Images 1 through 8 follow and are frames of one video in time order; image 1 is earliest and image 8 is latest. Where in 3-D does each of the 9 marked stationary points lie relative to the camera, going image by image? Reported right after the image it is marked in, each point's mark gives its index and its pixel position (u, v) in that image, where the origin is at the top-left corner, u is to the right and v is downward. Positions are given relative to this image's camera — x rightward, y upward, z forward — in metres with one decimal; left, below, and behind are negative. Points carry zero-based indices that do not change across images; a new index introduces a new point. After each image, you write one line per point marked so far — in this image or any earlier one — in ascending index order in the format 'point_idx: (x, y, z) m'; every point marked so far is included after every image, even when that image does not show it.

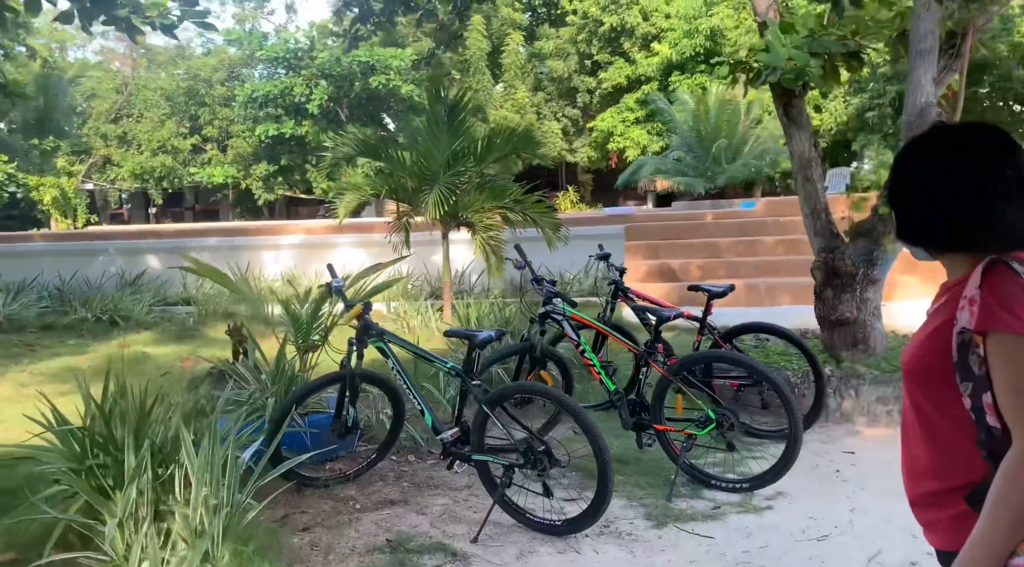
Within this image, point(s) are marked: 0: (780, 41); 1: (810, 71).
0: (+1.6, +1.4, +5.2) m
1: (+1.7, +1.3, +5.1) m
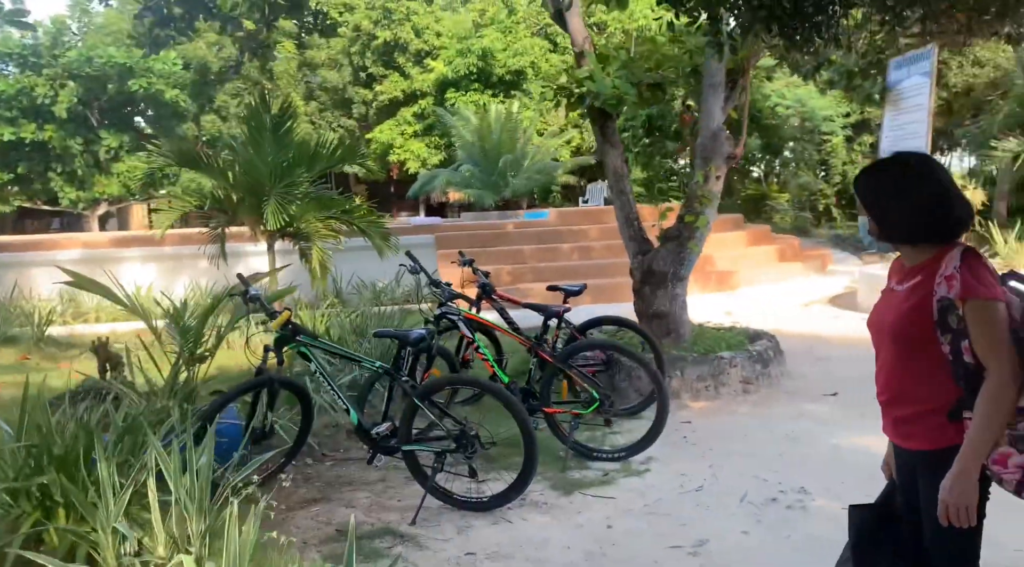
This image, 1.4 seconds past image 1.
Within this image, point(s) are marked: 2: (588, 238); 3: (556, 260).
0: (+0.6, +1.4, +6.0) m
1: (+0.8, +1.3, +6.0) m
2: (+0.9, +0.5, +10.5) m
3: (+0.5, +0.3, +9.8) m
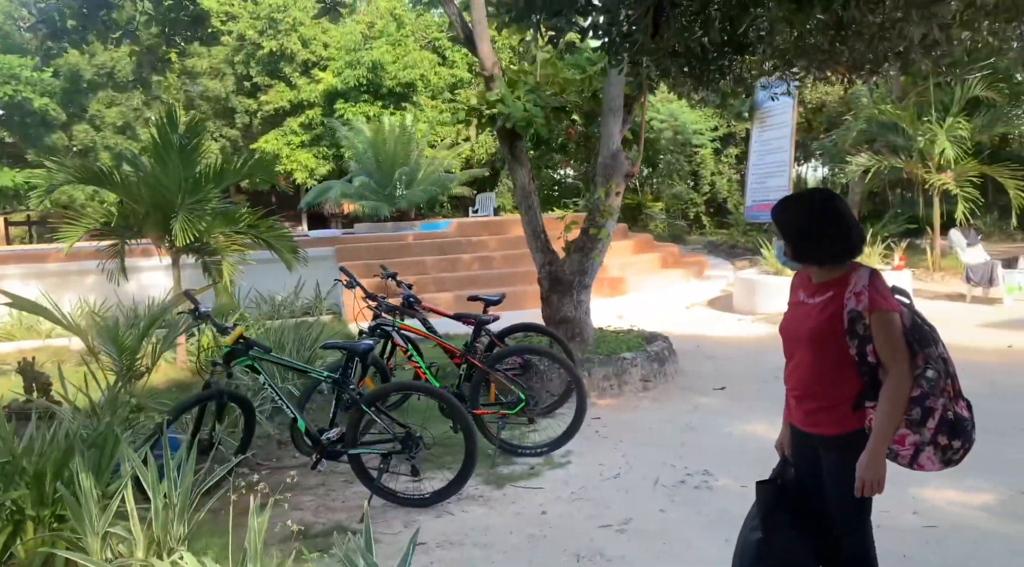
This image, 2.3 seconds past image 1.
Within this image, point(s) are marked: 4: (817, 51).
0: (0.0, +1.4, +6.4) m
1: (+0.2, +1.2, +6.4) m
2: (-0.3, +0.4, +10.9) m
3: (-0.6, +0.1, +10.1) m
4: (+1.0, +0.8, +2.8) m
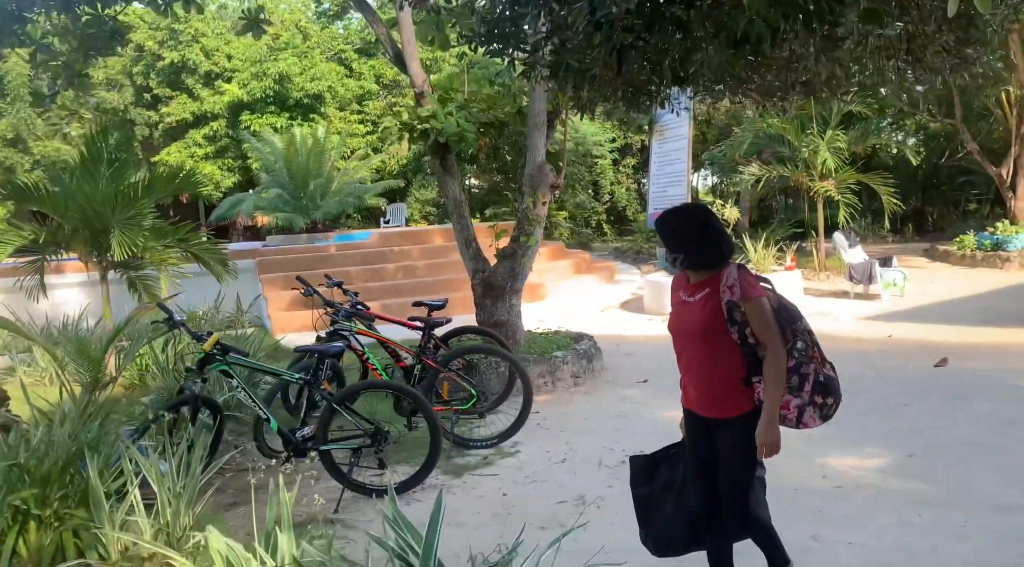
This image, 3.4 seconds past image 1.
0: (-0.6, +1.3, +6.8) m
1: (-0.4, +1.1, +6.8) m
2: (-1.3, +0.3, +11.2) m
3: (-1.6, 0.0, +10.4) m
4: (+0.9, +0.8, +3.3) m
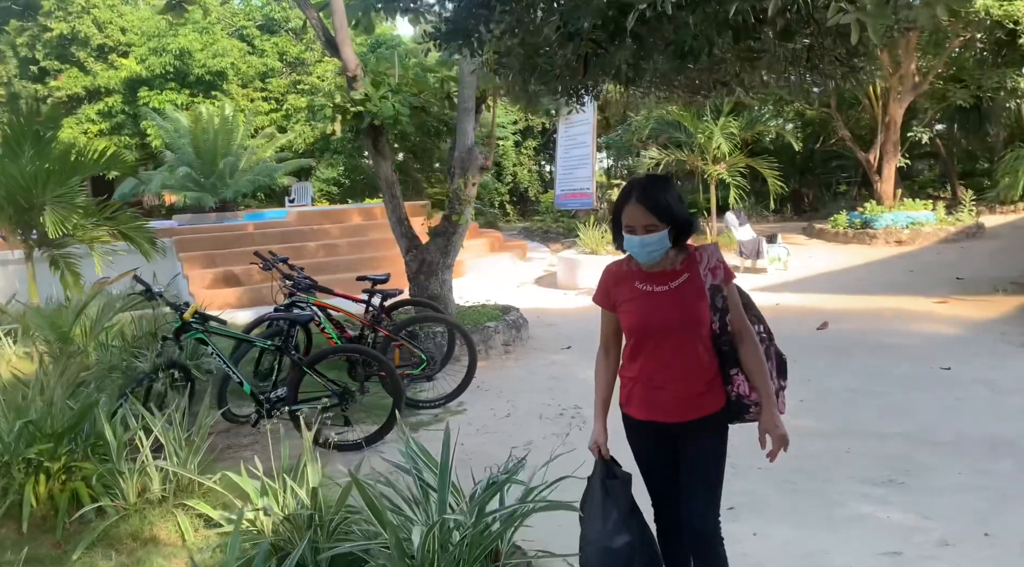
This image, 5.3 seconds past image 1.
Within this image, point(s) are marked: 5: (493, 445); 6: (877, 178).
0: (-1.1, +1.5, +7.2) m
1: (-0.9, +1.4, +7.2) m
2: (-2.5, +0.6, +11.5) m
3: (-2.6, +0.3, +10.7) m
4: (+0.7, +0.9, +3.9) m
5: (-0.1, -0.9, +4.9) m
6: (+6.8, +2.0, +16.3) m
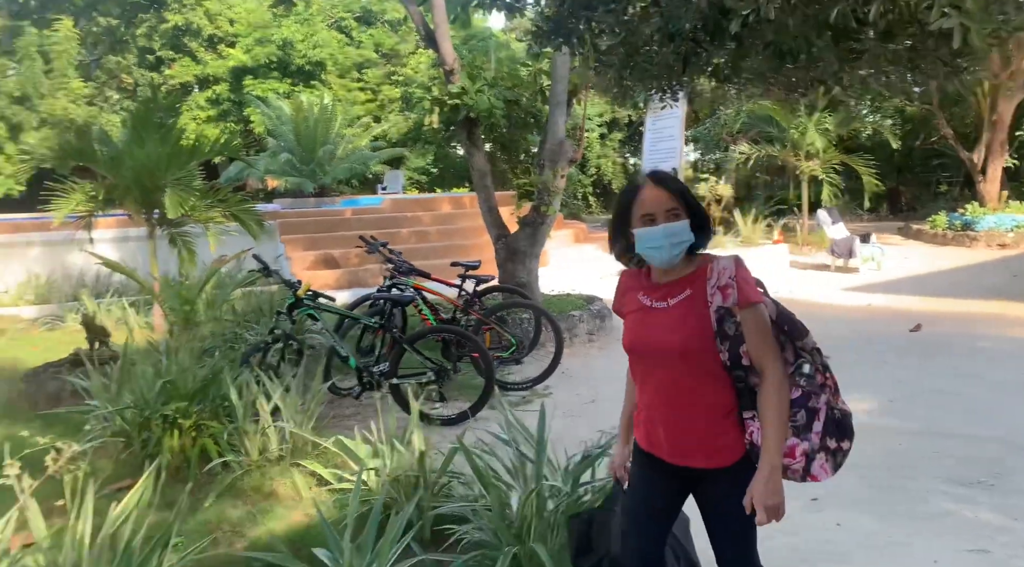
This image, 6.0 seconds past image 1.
0: (-0.3, +1.6, +7.4) m
1: (-0.1, +1.5, +7.5) m
2: (-1.3, +0.8, +11.9) m
3: (-1.5, +0.5, +11.1) m
4: (+1.2, +0.9, +4.1) m
5: (+0.4, -0.8, +5.1) m
6: (+8.5, +1.9, +15.8) m
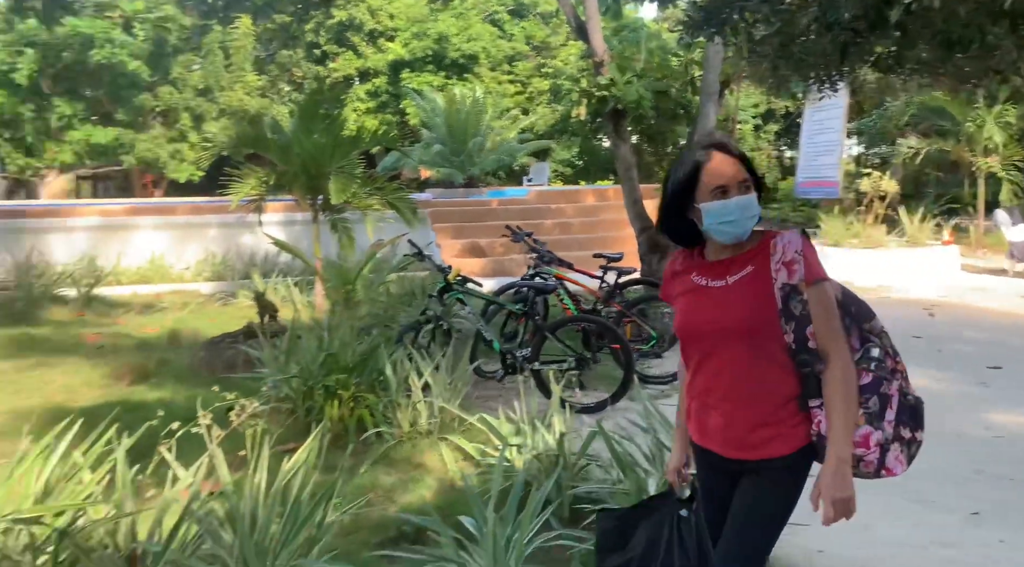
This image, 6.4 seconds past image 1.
0: (+1.0, +1.7, +7.5) m
1: (+1.2, +1.5, +7.5) m
2: (+0.7, +1.0, +12.0) m
3: (+0.4, +0.7, +11.3) m
4: (+1.9, +0.9, +3.9) m
5: (+1.2, -0.8, +5.1) m
6: (+11.0, +1.7, +14.3) m
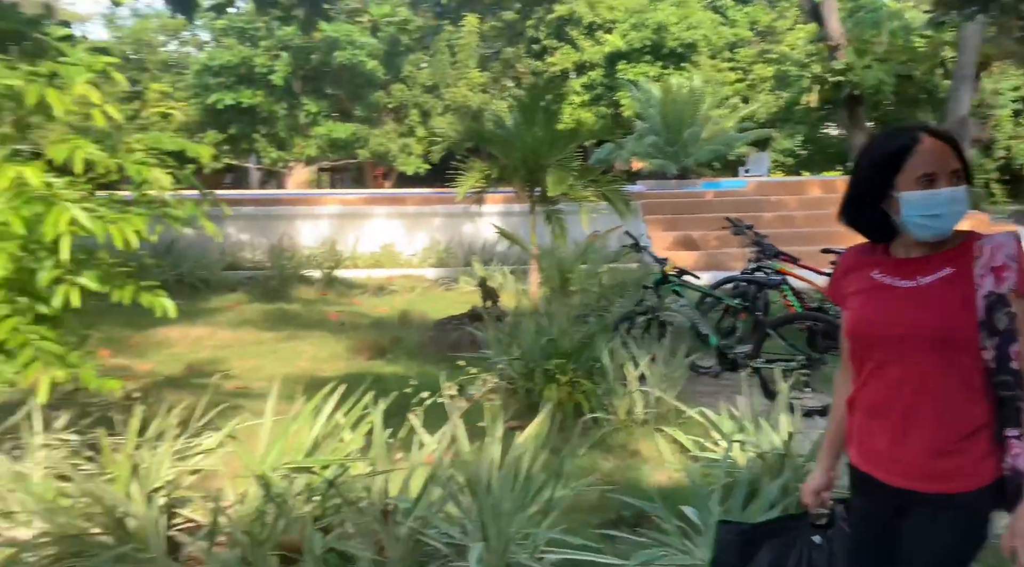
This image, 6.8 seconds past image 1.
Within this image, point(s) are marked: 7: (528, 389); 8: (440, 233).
0: (+2.8, +1.7, +7.1) m
1: (+3.0, +1.6, +7.0) m
2: (+3.6, +1.0, +11.6) m
3: (+3.1, +0.7, +10.9) m
4: (+2.9, +0.9, +3.4) m
5: (+2.4, -0.8, +4.7) m
6: (+14.2, +1.5, +11.4) m
7: (+0.1, -0.5, +4.4) m
8: (-0.9, +0.6, +10.9) m
